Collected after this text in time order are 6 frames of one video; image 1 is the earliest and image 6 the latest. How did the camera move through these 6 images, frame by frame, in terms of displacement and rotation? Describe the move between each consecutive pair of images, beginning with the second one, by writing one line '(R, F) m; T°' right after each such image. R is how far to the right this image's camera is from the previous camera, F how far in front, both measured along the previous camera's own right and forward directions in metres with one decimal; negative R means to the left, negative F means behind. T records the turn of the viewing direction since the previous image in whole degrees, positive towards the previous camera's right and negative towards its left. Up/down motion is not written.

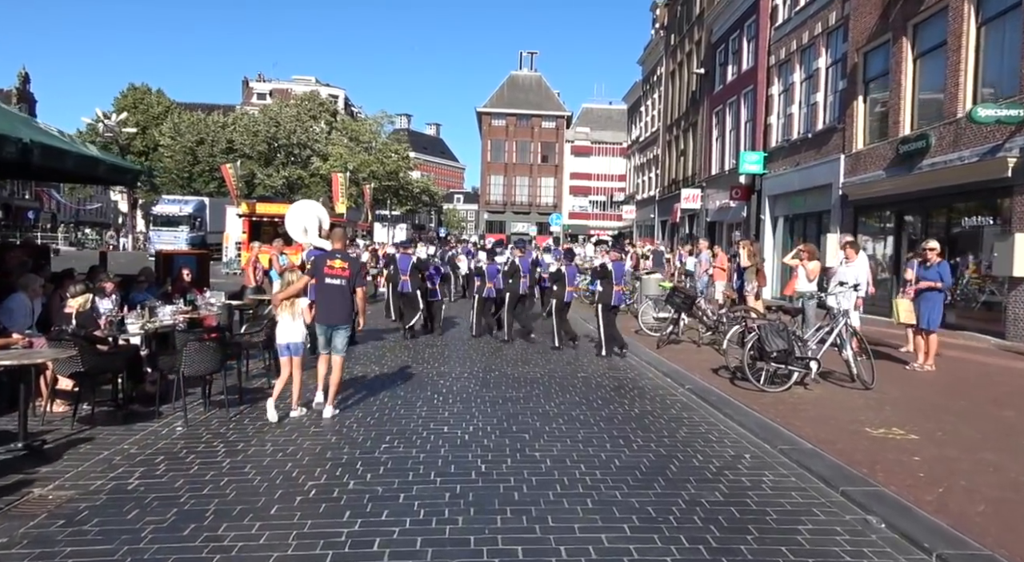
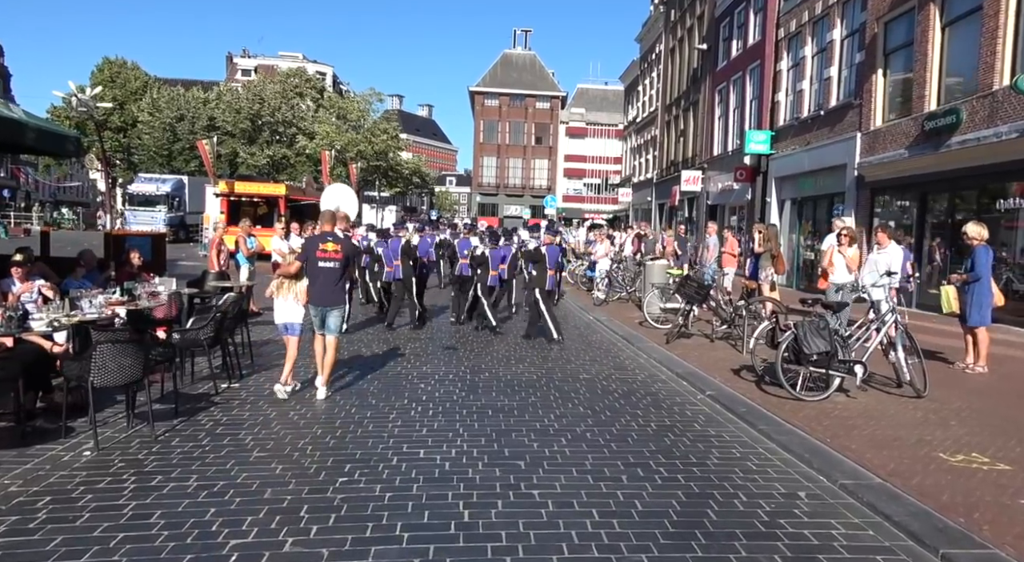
(0.0, +1.3) m; +1°
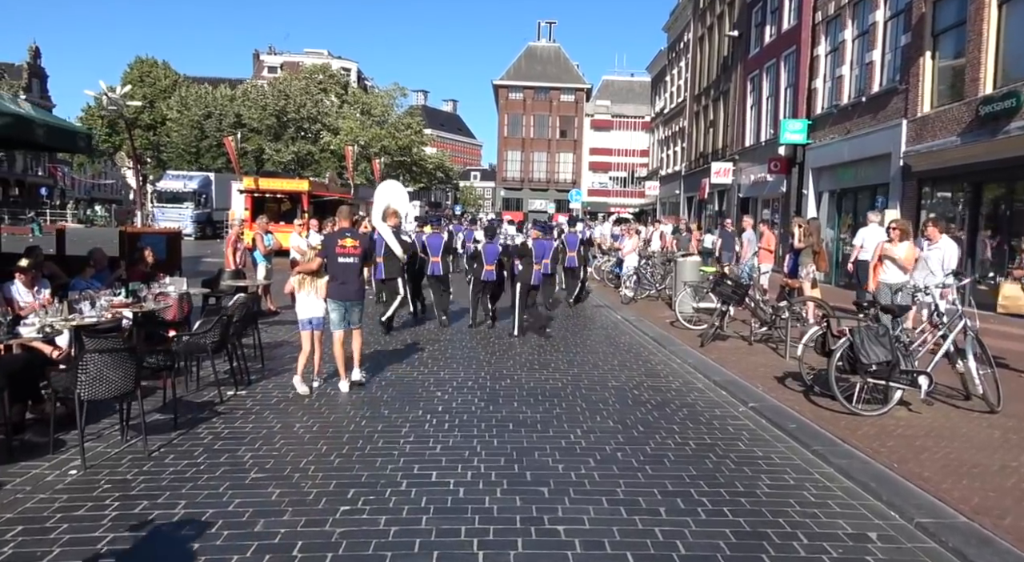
(0.0, +0.6) m; -2°
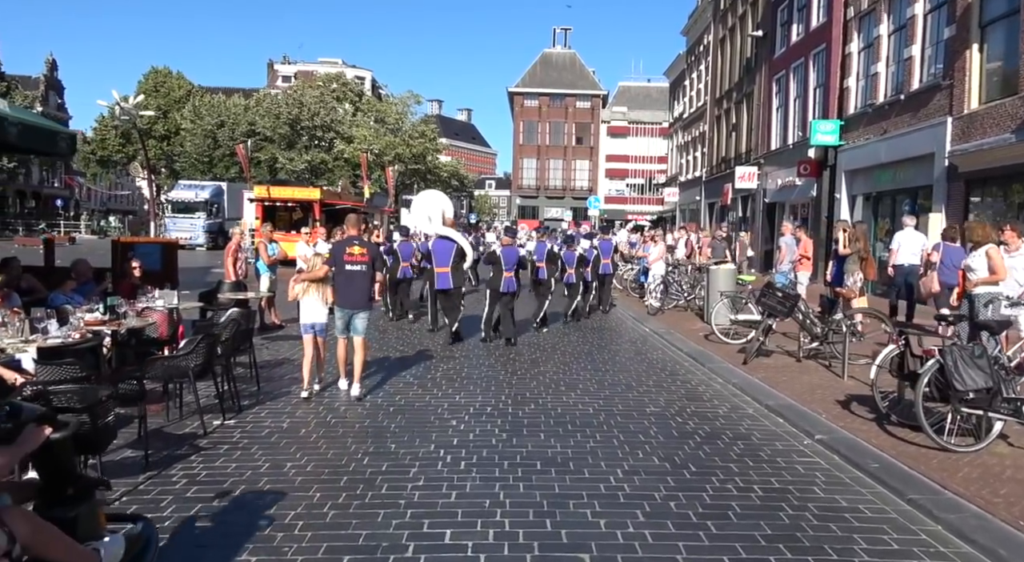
(-0.1, +0.9) m; -1°
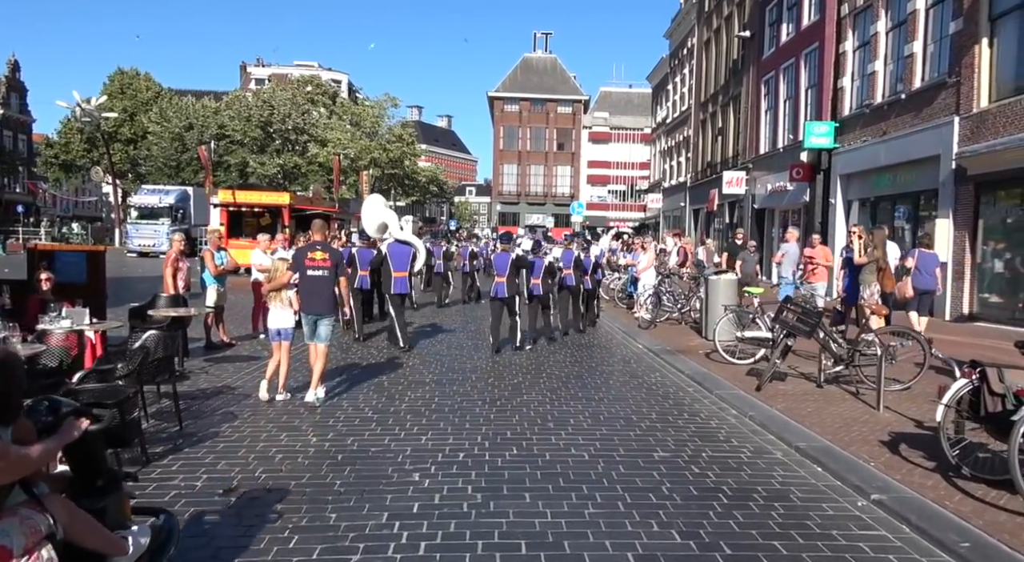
(0.0, +1.3) m; +2°
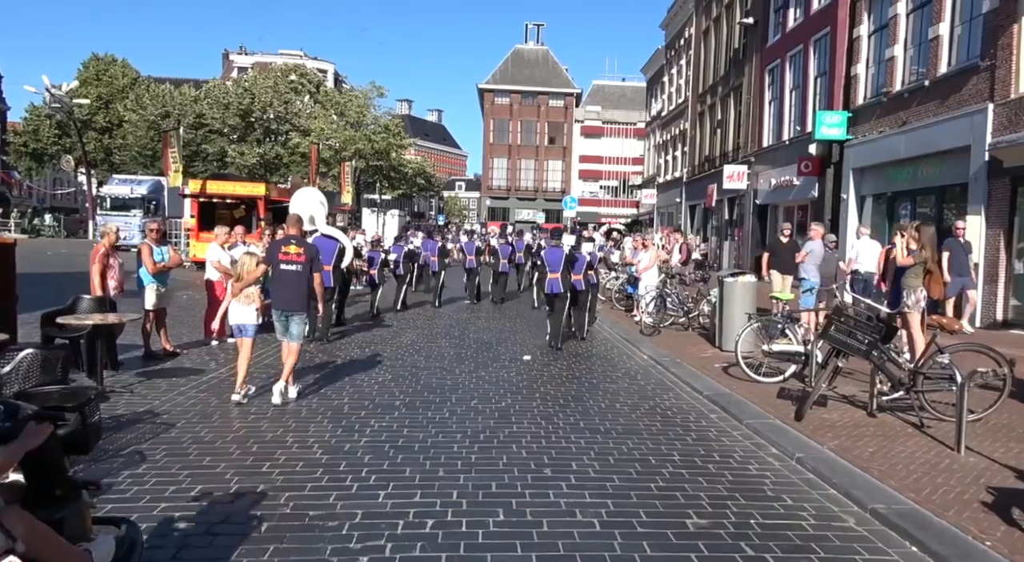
(0.0, +1.5) m; +1°
